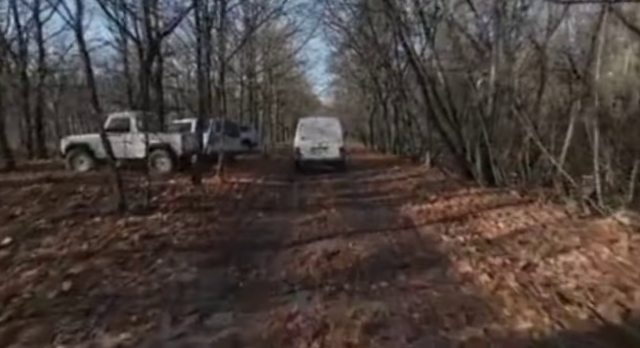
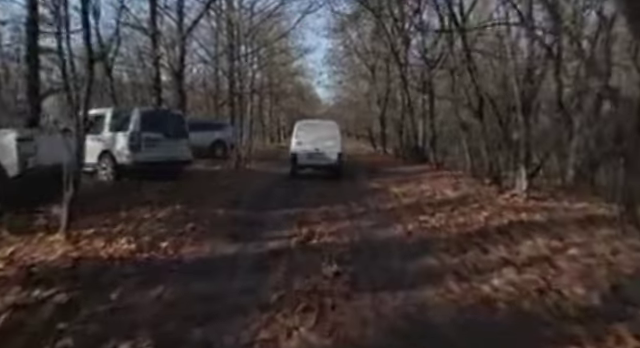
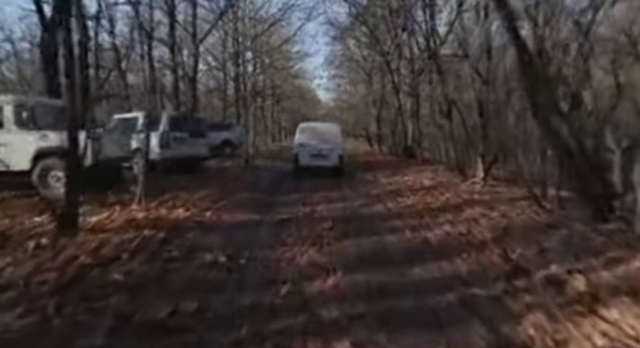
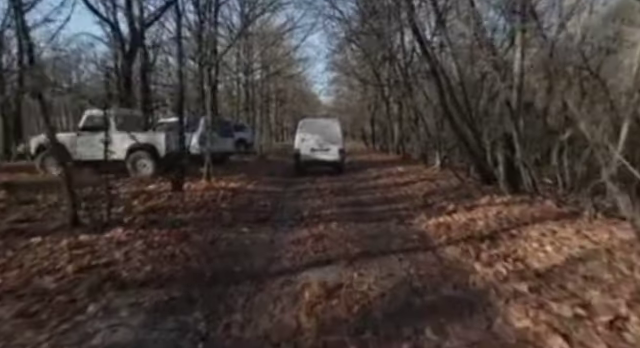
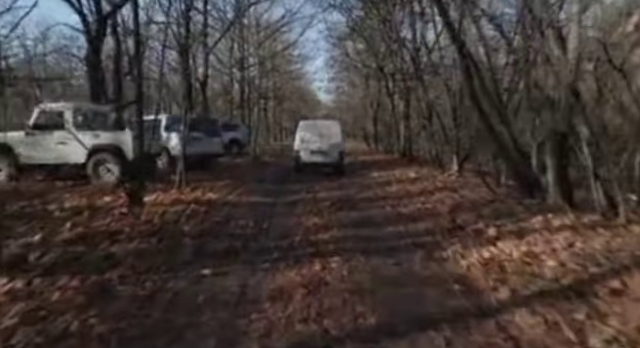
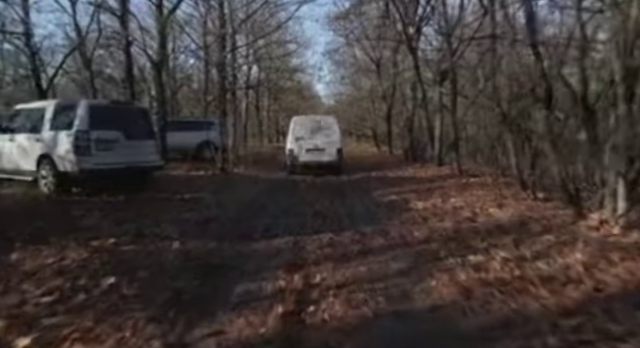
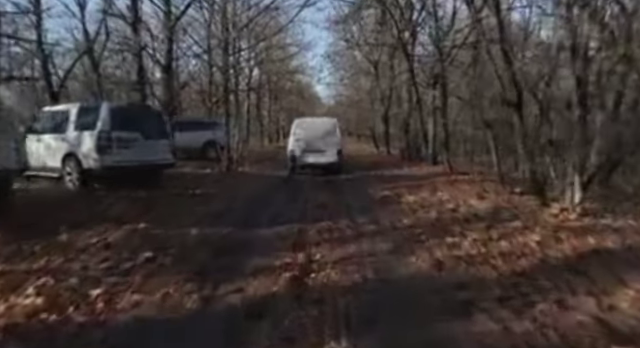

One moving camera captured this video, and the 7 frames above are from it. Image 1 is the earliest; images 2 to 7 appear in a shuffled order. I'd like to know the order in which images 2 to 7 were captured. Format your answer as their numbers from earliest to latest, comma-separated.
4, 5, 3, 2, 7, 6
